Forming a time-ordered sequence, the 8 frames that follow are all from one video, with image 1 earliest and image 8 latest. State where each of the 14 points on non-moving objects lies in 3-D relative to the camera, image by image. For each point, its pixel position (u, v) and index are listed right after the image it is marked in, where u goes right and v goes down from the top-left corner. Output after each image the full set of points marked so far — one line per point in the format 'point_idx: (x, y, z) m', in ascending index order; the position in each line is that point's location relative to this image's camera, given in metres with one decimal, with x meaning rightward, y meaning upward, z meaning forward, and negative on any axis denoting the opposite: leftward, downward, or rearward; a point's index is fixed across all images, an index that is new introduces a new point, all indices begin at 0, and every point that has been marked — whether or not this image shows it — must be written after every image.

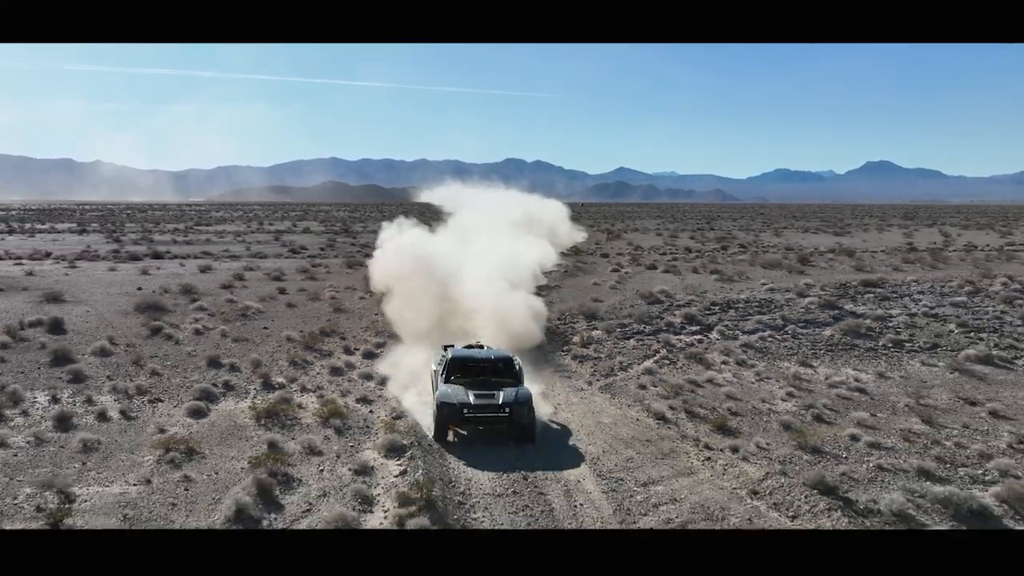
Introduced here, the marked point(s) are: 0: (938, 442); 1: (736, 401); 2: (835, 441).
0: (+5.8, -2.1, +14.5) m
1: (+3.6, -1.8, +17.1) m
2: (+4.4, -2.1, +14.5) m
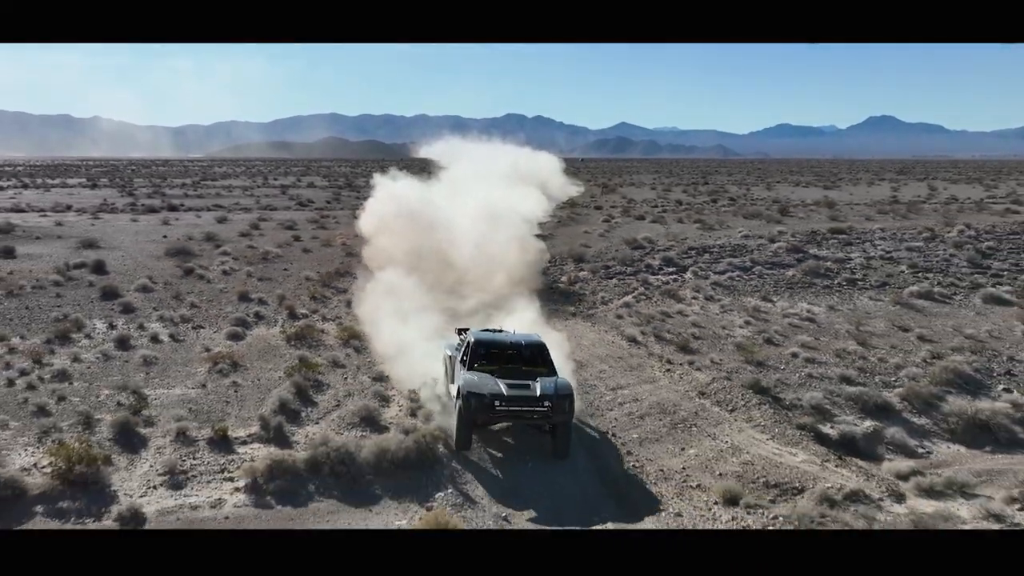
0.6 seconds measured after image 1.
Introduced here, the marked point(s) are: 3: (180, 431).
0: (+5.7, -1.1, +17.1) m
1: (+3.4, -0.7, +19.7) m
2: (+4.3, -1.1, +17.2) m
3: (-4.0, -1.7, +13.0) m
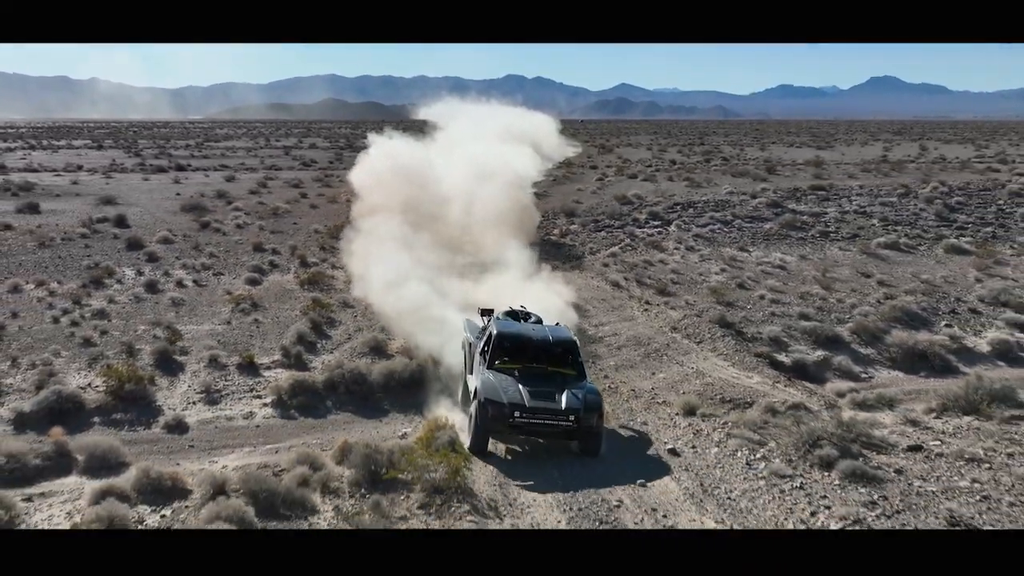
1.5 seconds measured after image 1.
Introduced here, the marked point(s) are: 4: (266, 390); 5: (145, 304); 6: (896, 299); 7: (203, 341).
0: (+5.5, -0.2, +18.9) m
1: (+3.3, +0.3, +21.4) m
2: (+4.2, -0.2, +18.9) m
3: (-4.1, -1.0, +14.8) m
4: (-3.2, -1.3, +13.7) m
5: (-6.3, -0.3, +18.2) m
6: (+6.7, -0.2, +18.7) m
7: (-4.5, -0.8, +15.7) m
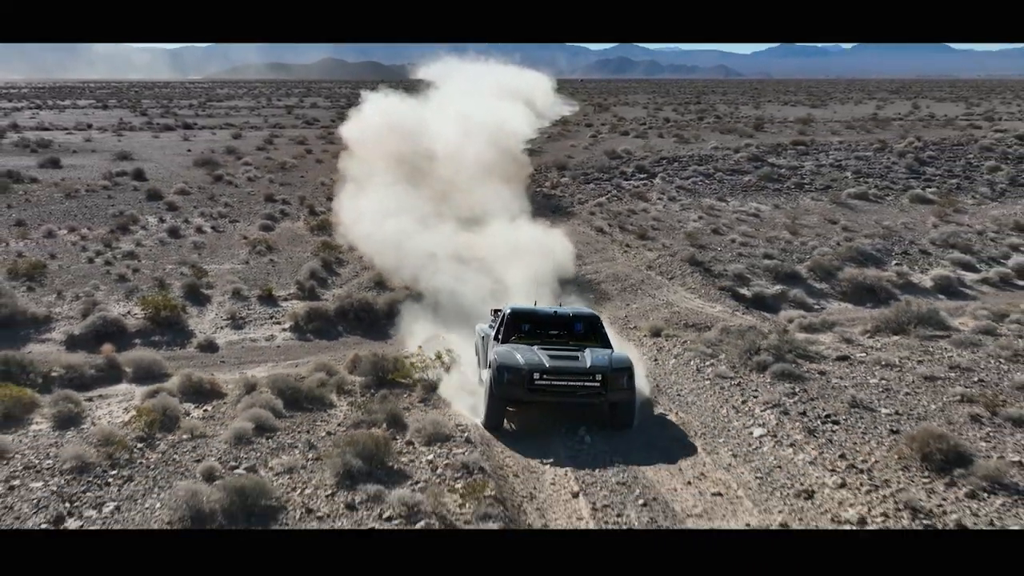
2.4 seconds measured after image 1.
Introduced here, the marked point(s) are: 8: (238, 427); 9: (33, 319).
0: (+5.4, +0.9, +20.7) m
1: (+3.2, +1.5, +23.2) m
2: (+4.0, +0.9, +20.7) m
3: (-4.3, -0.1, +16.6) m
4: (-3.3, -0.4, +15.6) m
5: (-6.4, +0.8, +20.0) m
6: (+6.5, +0.9, +20.5) m
7: (-4.7, +0.2, +17.6) m
8: (-2.5, -1.2, +9.7) m
9: (-6.7, -0.5, +14.9) m
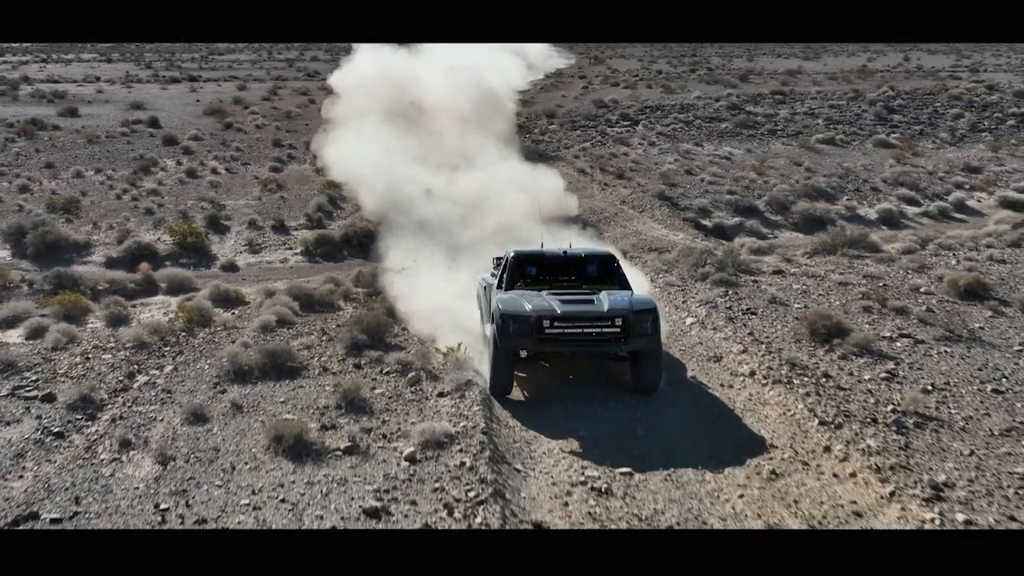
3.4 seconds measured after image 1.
0: (+5.1, +2.3, +22.7) m
1: (+2.9, +2.9, +25.1) m
2: (+3.7, +2.3, +22.7) m
3: (-4.5, +1.1, +18.6) m
4: (-3.6, +0.7, +17.6) m
5: (-6.7, +2.1, +22.0) m
6: (+6.3, +2.3, +22.5) m
7: (-5.0, +1.4, +19.6) m
8: (-2.8, -0.3, +11.8) m
9: (-6.9, +0.7, +17.0) m
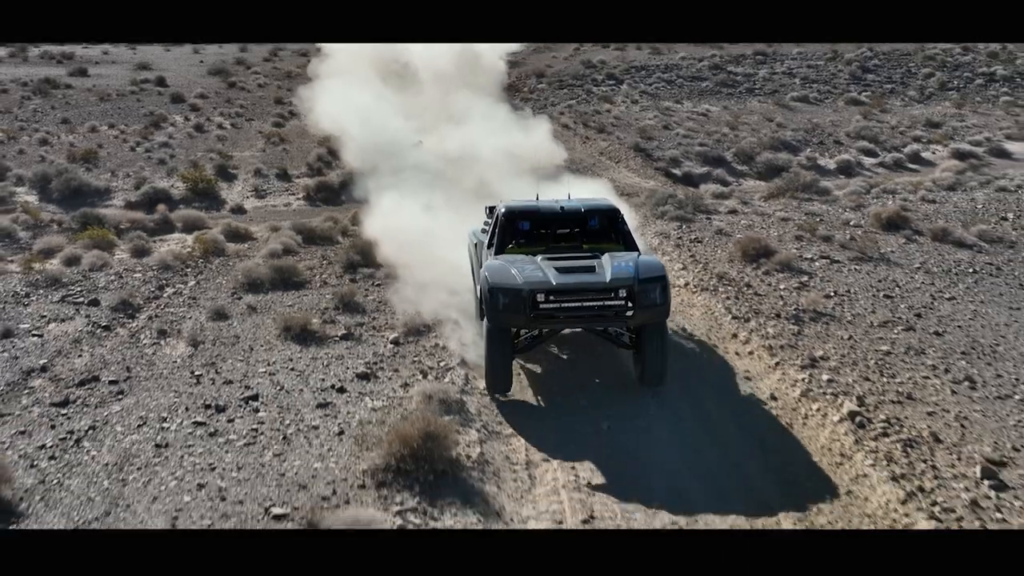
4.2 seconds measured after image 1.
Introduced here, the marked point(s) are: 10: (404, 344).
0: (+4.8, +3.5, +24.2) m
1: (+2.6, +4.2, +26.7) m
2: (+3.5, +3.5, +24.2) m
3: (-4.8, +2.2, +20.2) m
4: (-3.8, +1.8, +19.2) m
5: (-6.9, +3.3, +23.6) m
6: (+6.0, +3.5, +24.1) m
7: (-5.2, +2.5, +21.2) m
8: (-3.0, +0.5, +13.4) m
9: (-7.2, +1.7, +18.6) m
10: (-0.9, -0.5, +8.8) m
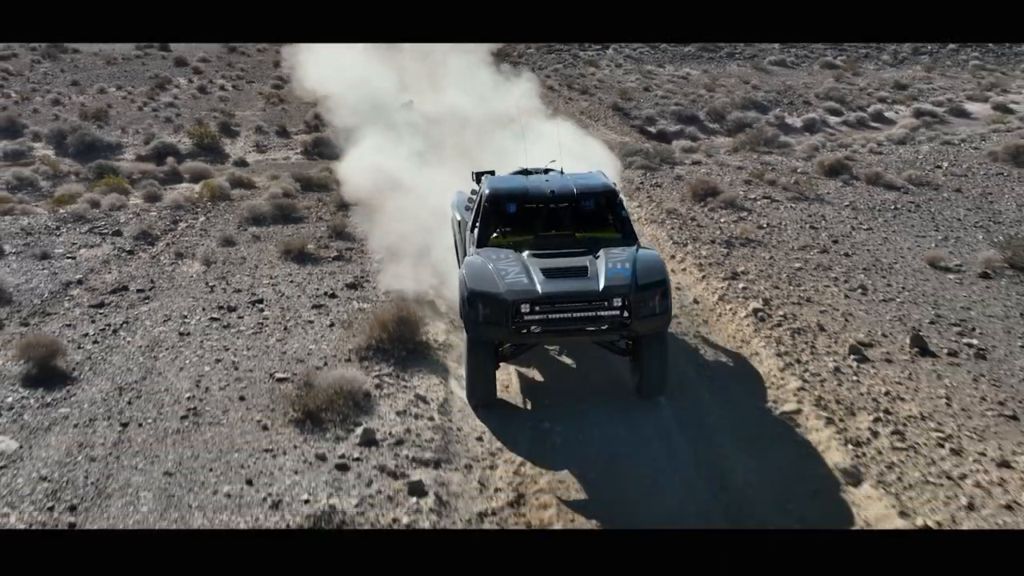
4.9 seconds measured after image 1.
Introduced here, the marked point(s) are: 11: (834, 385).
0: (+4.5, +4.6, +25.6) m
1: (+2.3, +5.4, +28.0) m
2: (+3.2, +4.6, +25.6) m
3: (-5.1, +3.2, +21.6) m
4: (-4.2, +2.8, +20.6) m
5: (-7.3, +4.4, +24.9) m
6: (+5.7, +4.6, +25.4) m
7: (-5.5, +3.5, +22.5) m
8: (-3.4, +1.4, +14.9) m
9: (-7.5, +2.6, +20.0) m
10: (-1.2, +0.2, +10.3) m
11: (+2.2, -0.6, +7.1) m
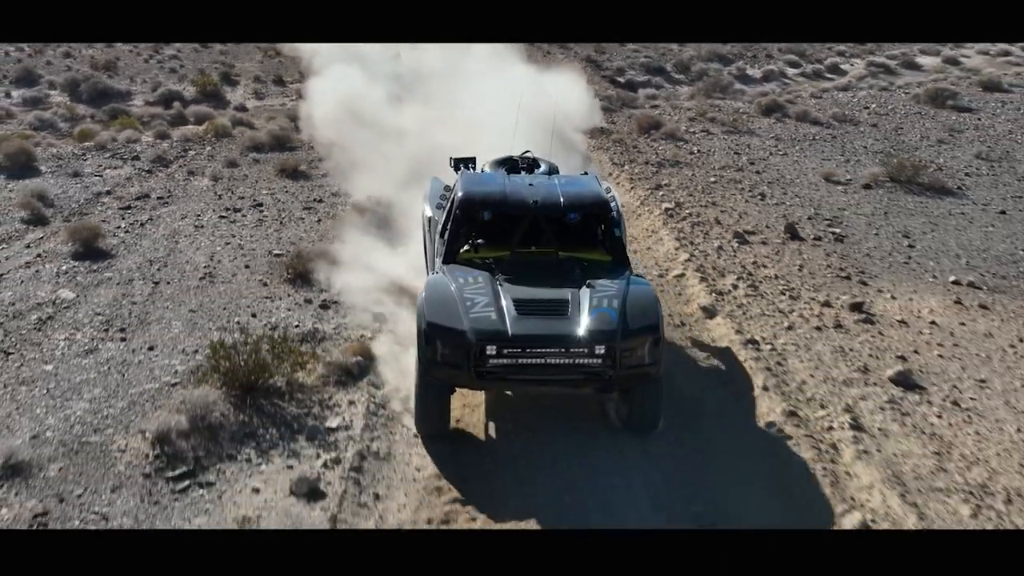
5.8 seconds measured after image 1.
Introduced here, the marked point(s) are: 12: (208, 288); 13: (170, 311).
0: (+4.1, +6.1, +27.3) m
1: (+1.9, +7.0, +29.7) m
2: (+2.7, +6.1, +27.3) m
3: (-5.6, +4.6, +23.3) m
4: (-4.6, +4.1, +22.4) m
5: (-7.7, +5.8, +26.6) m
6: (+5.2, +6.1, +27.1) m
7: (-6.0, +4.9, +24.3) m
8: (-3.8, +2.5, +16.7) m
9: (-8.0, +4.0, +21.7) m
10: (-1.6, +1.2, +12.2) m
11: (+1.7, +0.3, +9.0) m
12: (-2.4, 0.0, +8.4) m
13: (-2.5, -0.2, +7.9) m
